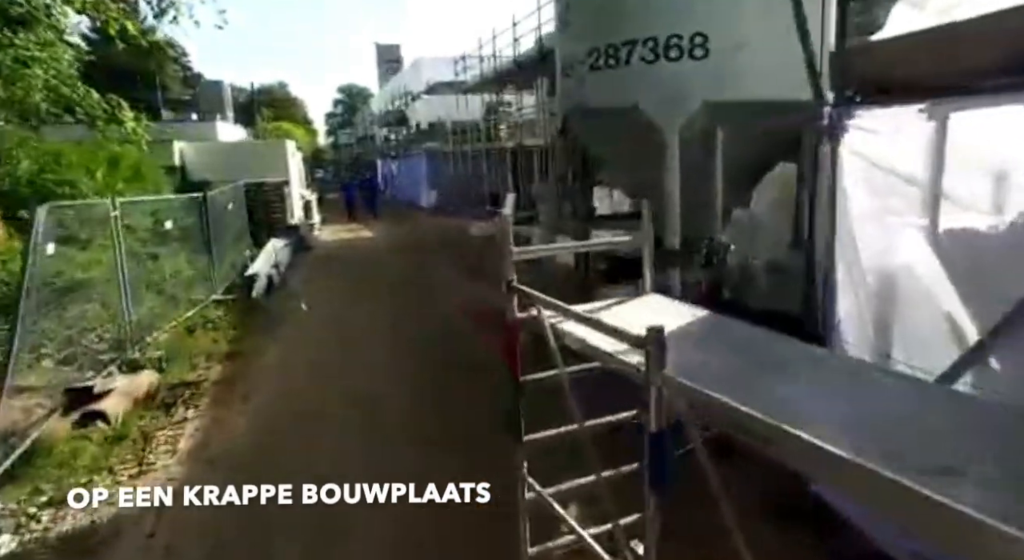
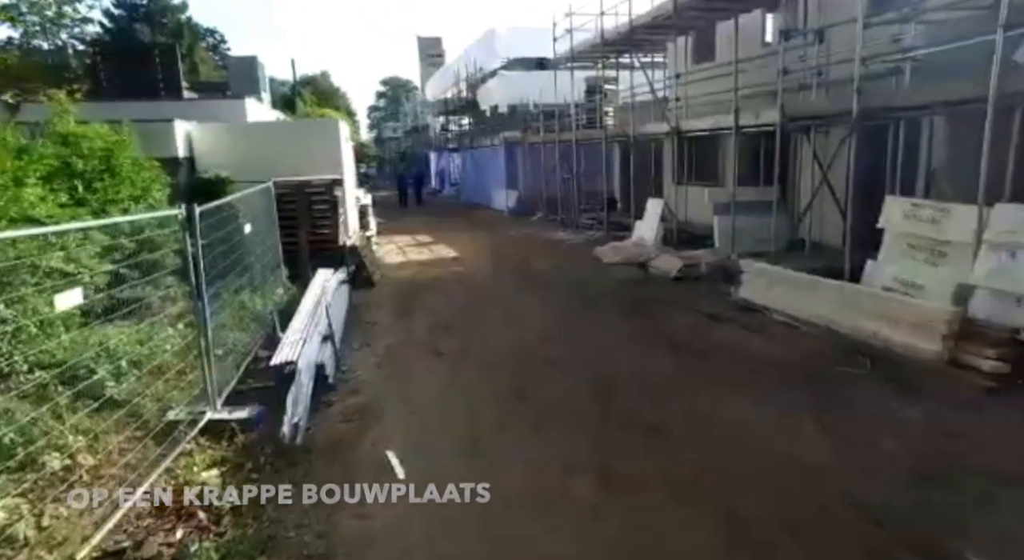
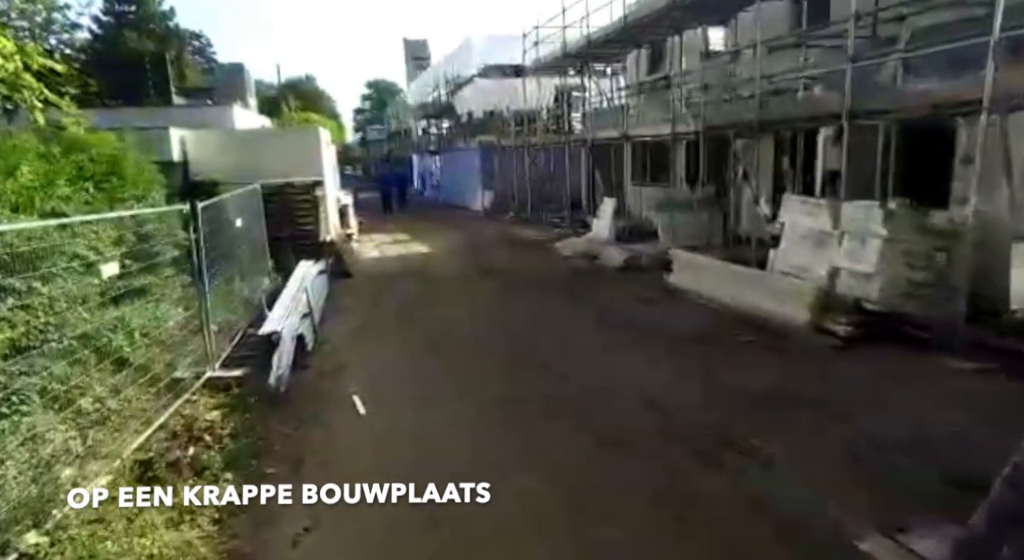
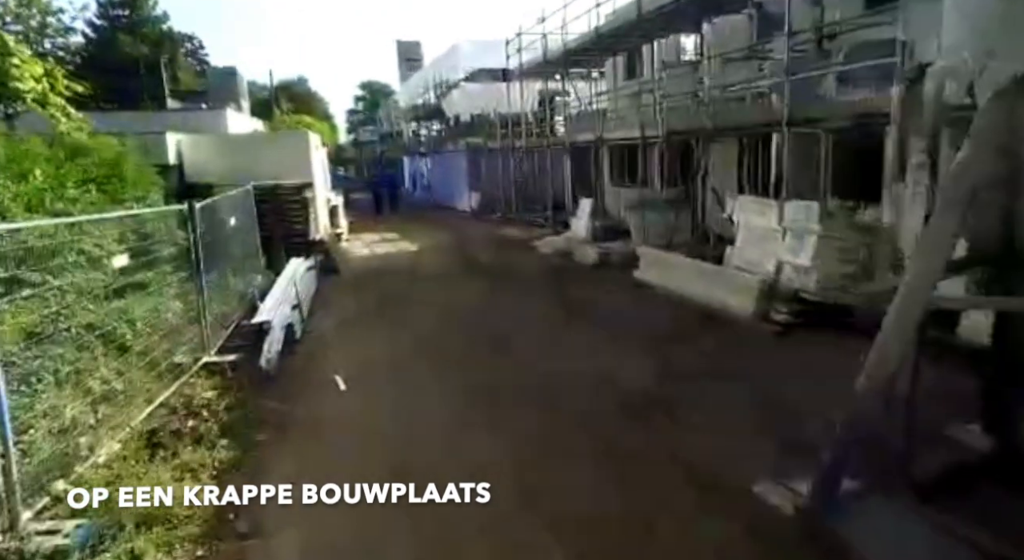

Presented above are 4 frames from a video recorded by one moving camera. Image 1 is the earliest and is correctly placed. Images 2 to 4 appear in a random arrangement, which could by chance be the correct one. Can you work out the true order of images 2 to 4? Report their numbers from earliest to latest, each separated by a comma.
4, 3, 2
